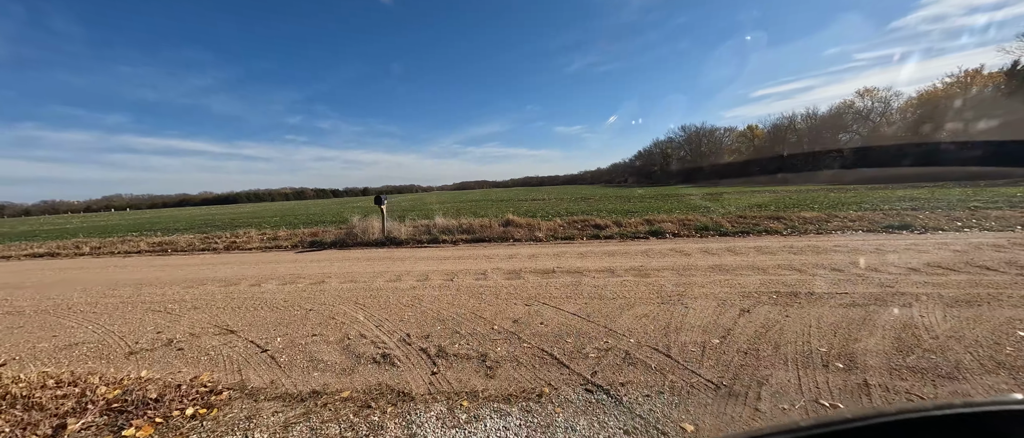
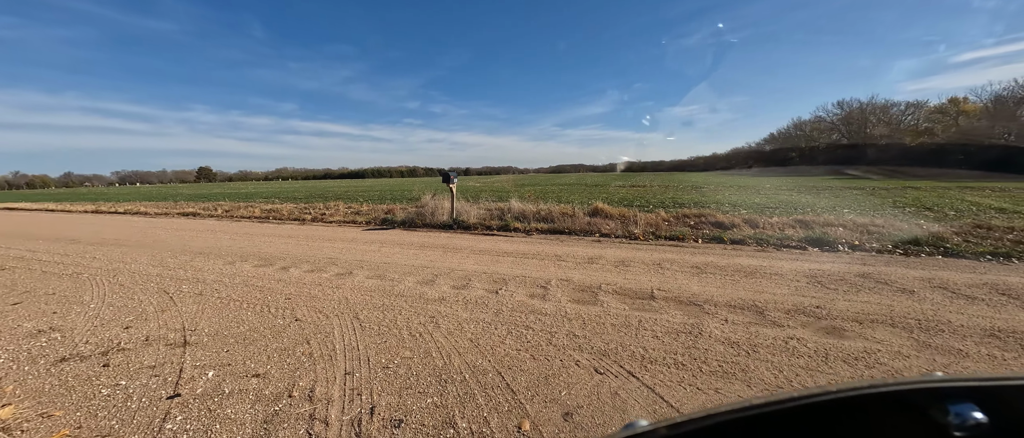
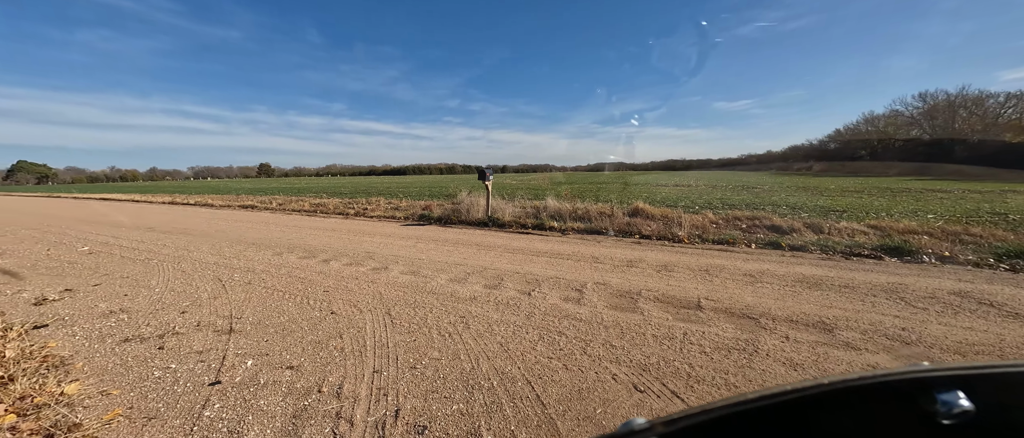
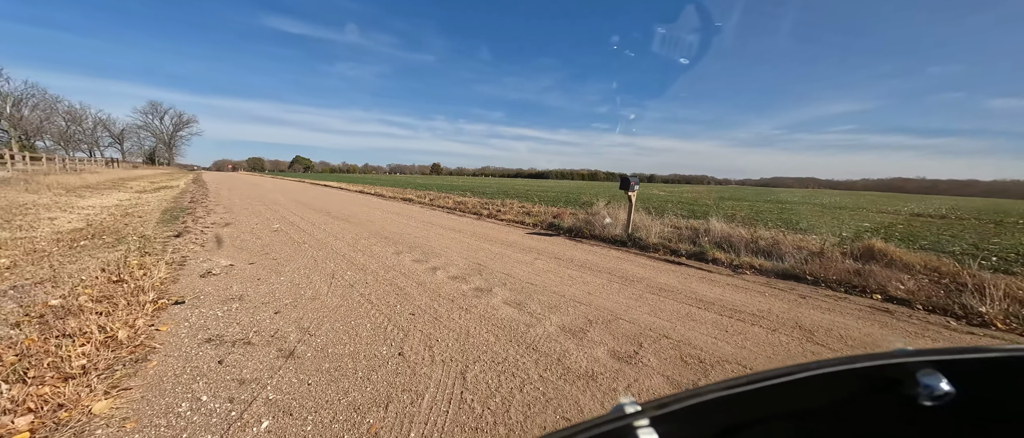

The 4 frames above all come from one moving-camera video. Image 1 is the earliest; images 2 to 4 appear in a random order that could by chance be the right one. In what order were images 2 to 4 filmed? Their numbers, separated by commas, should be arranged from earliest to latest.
2, 3, 4
